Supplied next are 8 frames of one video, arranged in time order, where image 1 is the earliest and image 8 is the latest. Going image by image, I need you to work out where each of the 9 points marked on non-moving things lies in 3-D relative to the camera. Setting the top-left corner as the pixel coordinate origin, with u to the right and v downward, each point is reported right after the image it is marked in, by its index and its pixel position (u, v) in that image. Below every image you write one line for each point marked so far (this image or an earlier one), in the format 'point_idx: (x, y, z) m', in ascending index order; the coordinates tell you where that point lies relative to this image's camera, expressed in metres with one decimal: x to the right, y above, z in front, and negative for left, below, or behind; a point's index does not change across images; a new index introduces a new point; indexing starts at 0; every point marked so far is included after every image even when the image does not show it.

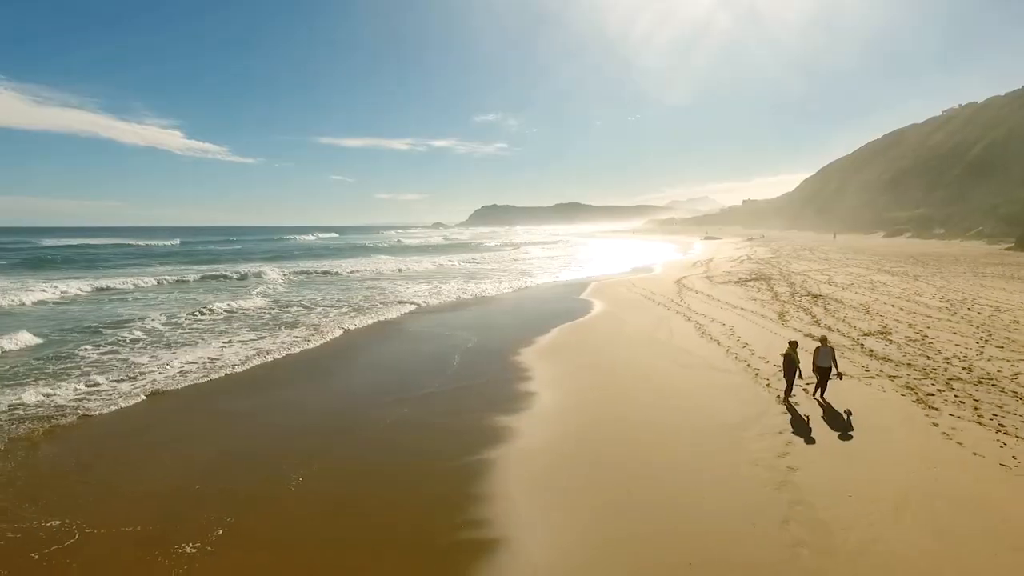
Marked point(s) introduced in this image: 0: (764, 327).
0: (+5.7, -0.9, +10.5) m
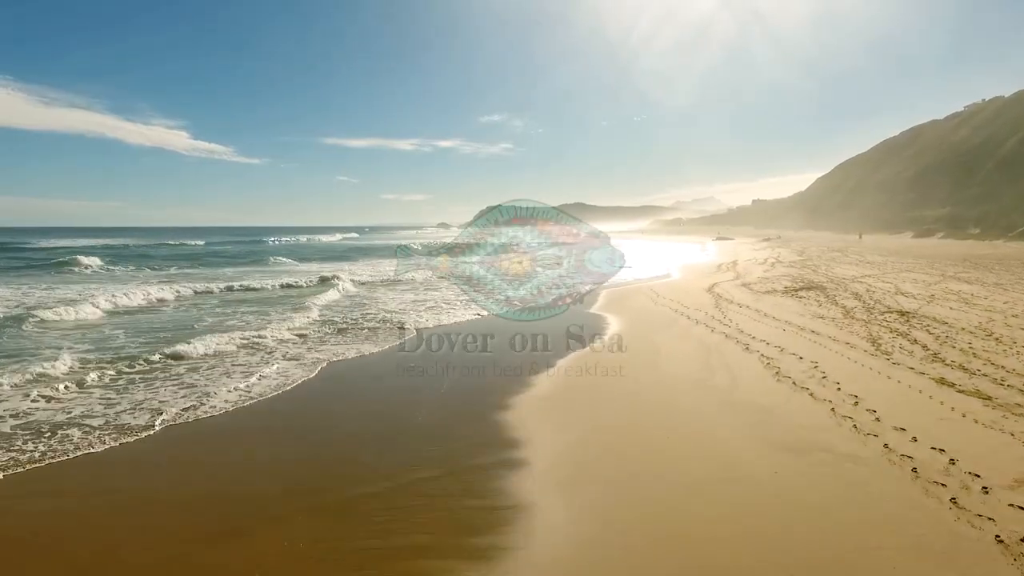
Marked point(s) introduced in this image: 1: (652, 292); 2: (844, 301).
0: (+5.5, -1.2, +7.4) m
1: (+5.3, -0.2, +17.6) m
2: (+9.3, -0.2, +13.6) m
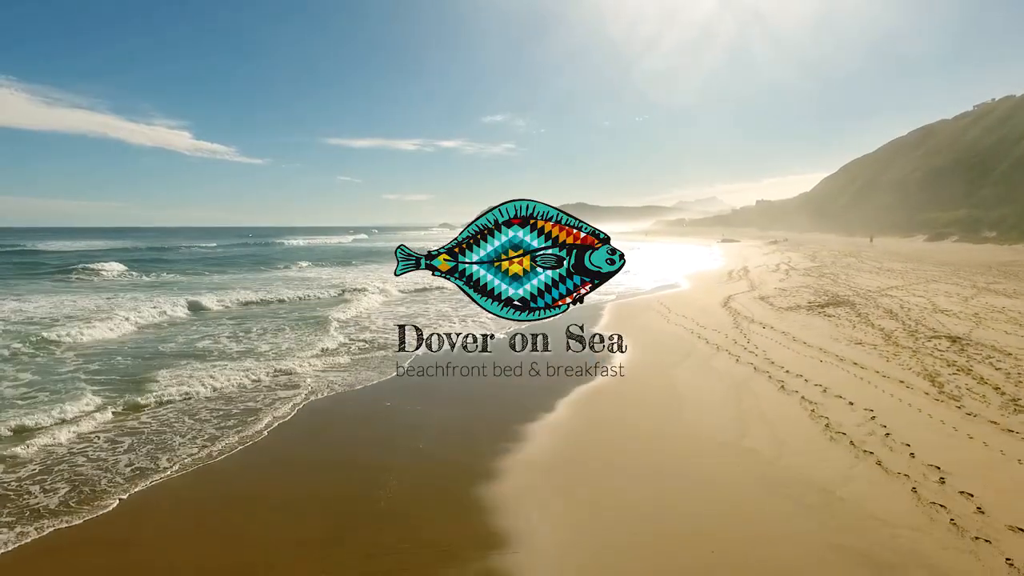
0: (+5.4, -1.7, +6.1) m
1: (+5.3, -0.6, +16.3) m
2: (+9.2, -0.7, +12.3) m
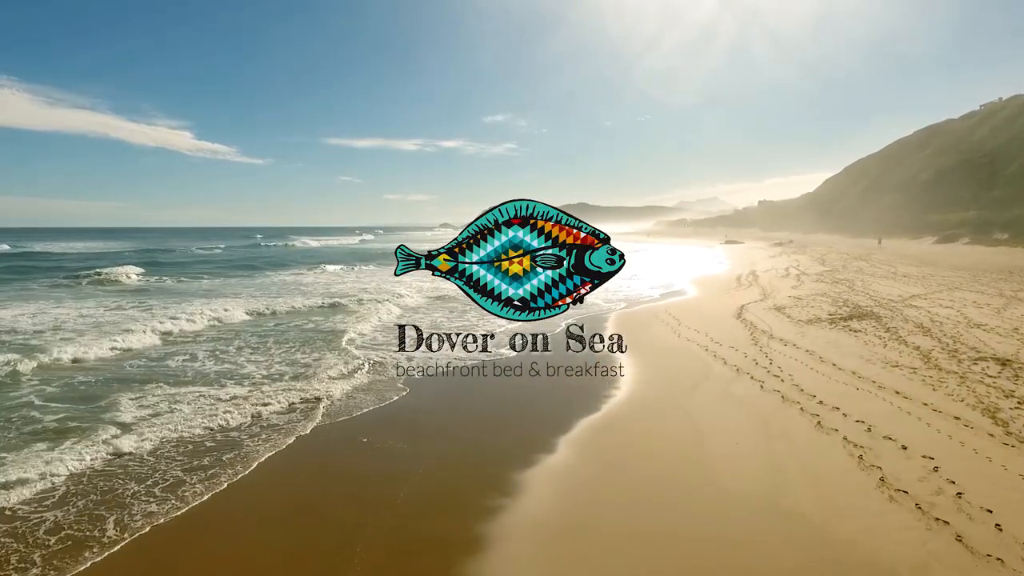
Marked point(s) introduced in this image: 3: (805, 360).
0: (+5.4, -2.0, +5.1) m
1: (+5.2, -0.9, +15.3) m
2: (+9.1, -1.0, +11.3) m
3: (+5.8, -1.4, +9.3) m
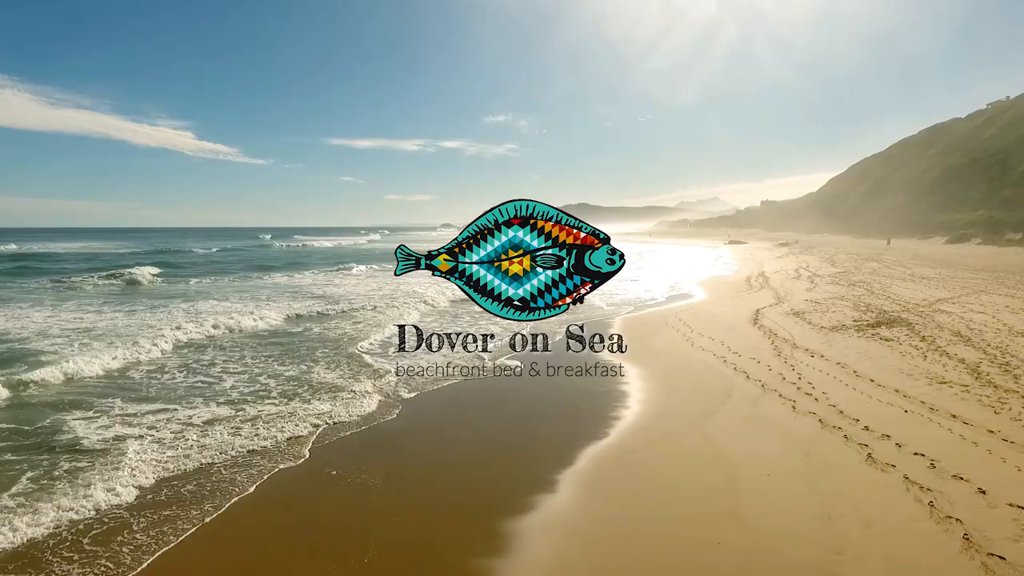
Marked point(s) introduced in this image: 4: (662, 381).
0: (+5.3, -2.1, +4.1) m
1: (+5.2, -1.0, +14.3) m
2: (+9.1, -1.1, +10.3) m
3: (+5.8, -1.5, +8.3) m
4: (+2.9, -1.8, +8.9) m
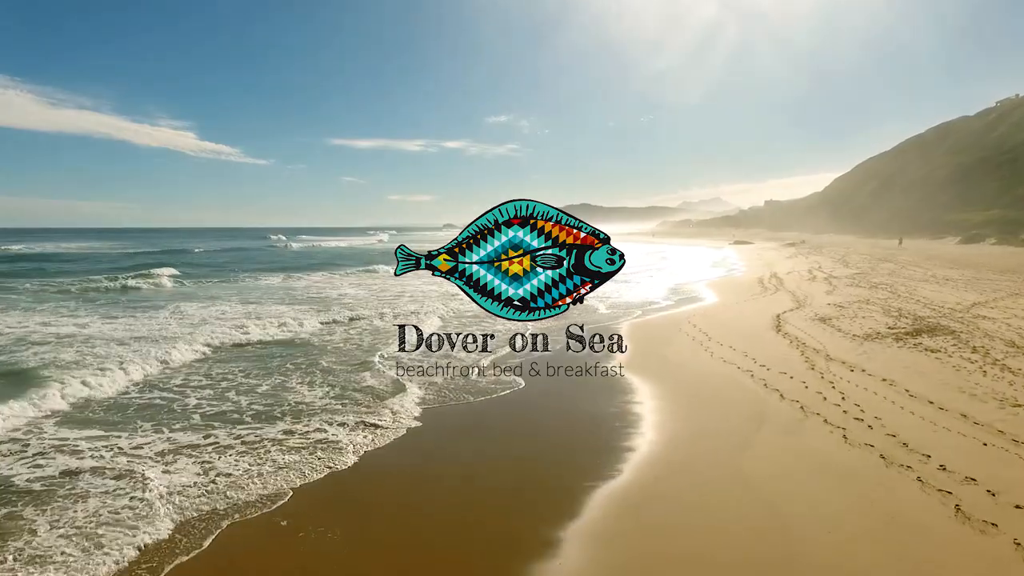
0: (+5.2, -2.1, +2.9) m
1: (+5.2, -1.1, +13.2) m
2: (+9.0, -1.2, +9.2) m
3: (+5.7, -1.6, +7.1) m
4: (+2.9, -1.9, +7.8) m
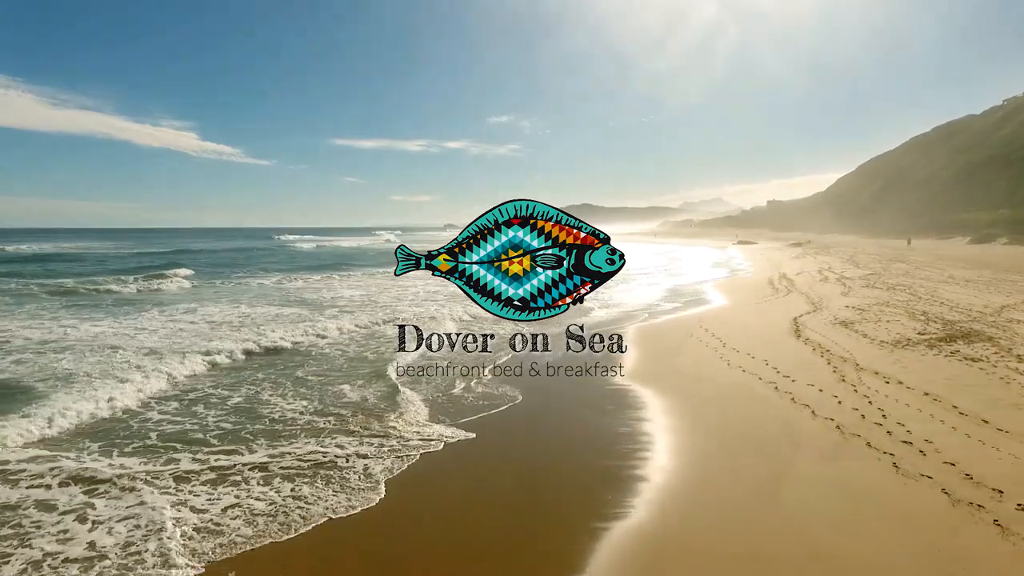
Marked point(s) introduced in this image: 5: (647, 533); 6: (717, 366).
0: (+5.2, -2.2, +2.1) m
1: (+5.1, -1.2, +12.4) m
2: (+9.0, -1.2, +8.3) m
3: (+5.7, -1.7, +6.3) m
4: (+2.8, -1.9, +7.0) m
5: (+0.9, -2.5, +4.5) m
6: (+3.9, -1.6, +8.8) m
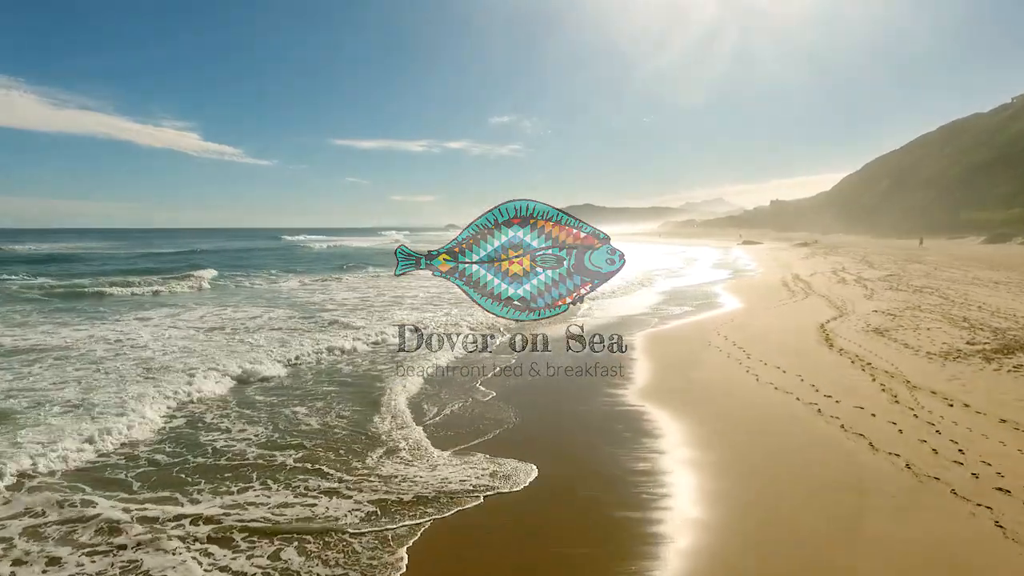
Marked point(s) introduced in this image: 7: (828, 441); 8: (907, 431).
0: (+5.2, -2.3, +1.0) m
1: (+5.1, -1.3, +11.3) m
2: (+9.0, -1.3, +7.2) m
3: (+5.6, -1.7, +5.2) m
4: (+2.8, -2.0, +5.9) m
5: (+0.9, -2.5, +3.4) m
6: (+3.8, -1.7, +7.7) m
7: (+3.9, -1.8, +6.0) m
8: (+4.7, -1.8, +5.7) m
